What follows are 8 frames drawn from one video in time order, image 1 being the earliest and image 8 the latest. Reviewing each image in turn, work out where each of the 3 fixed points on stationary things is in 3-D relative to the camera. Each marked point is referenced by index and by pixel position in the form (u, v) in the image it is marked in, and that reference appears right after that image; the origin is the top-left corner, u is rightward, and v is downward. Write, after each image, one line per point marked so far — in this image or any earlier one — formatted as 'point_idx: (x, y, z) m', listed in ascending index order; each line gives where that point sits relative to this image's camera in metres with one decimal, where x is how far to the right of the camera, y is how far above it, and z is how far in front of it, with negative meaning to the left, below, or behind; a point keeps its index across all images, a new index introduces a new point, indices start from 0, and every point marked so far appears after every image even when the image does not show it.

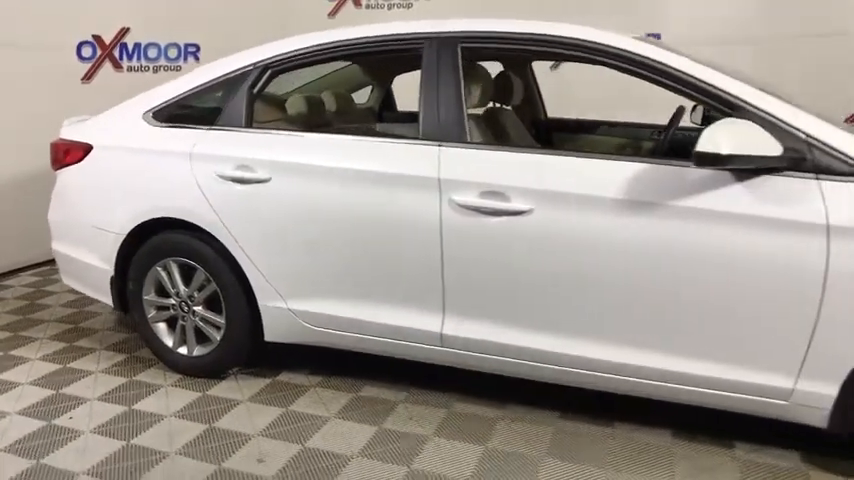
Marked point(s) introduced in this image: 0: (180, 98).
0: (-1.1, +0.6, +2.8) m
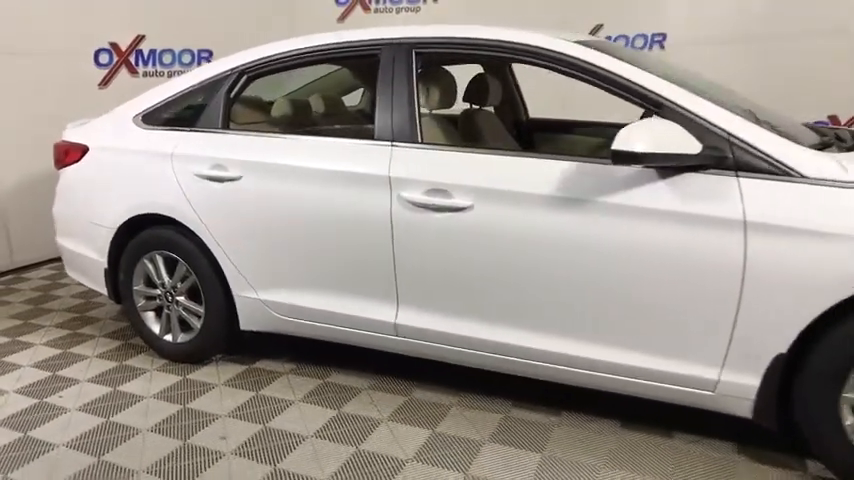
0: (-1.2, +0.6, +3.0) m
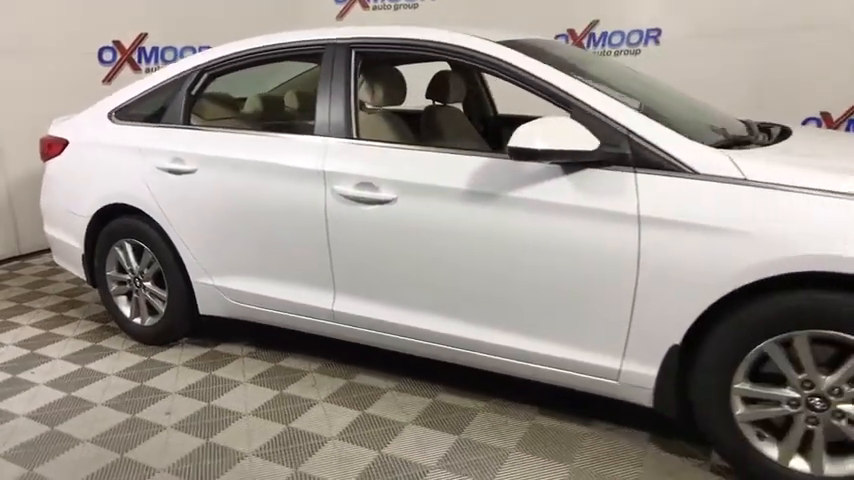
0: (-1.4, +0.7, +3.2) m
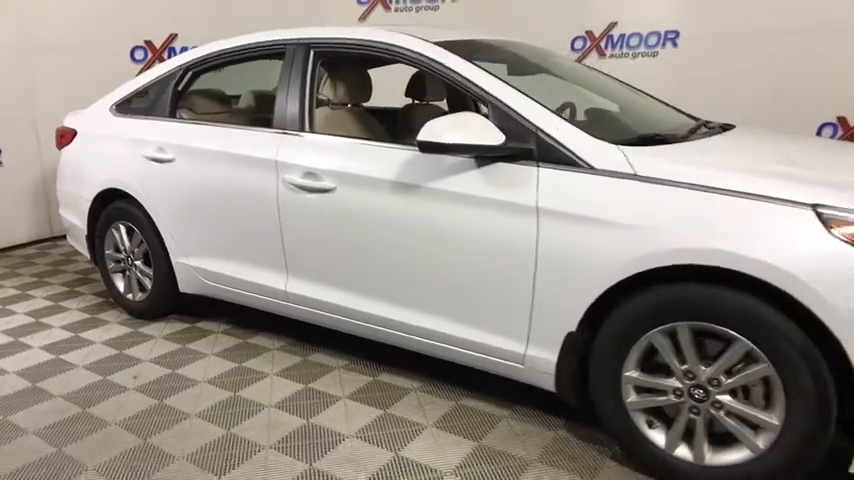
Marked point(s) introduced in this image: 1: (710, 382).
0: (-1.6, +0.8, +3.5) m
1: (+0.8, -0.4, +1.9) m
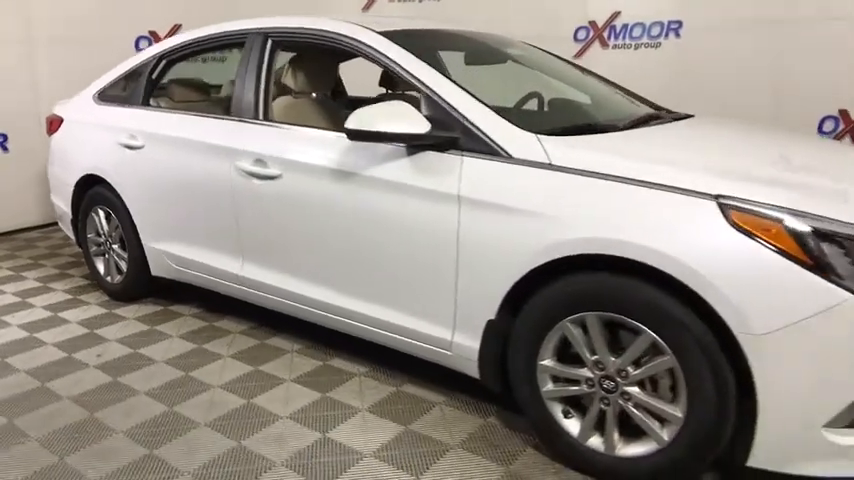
0: (-1.7, +0.9, +3.6) m
1: (+0.6, -0.4, +1.9) m
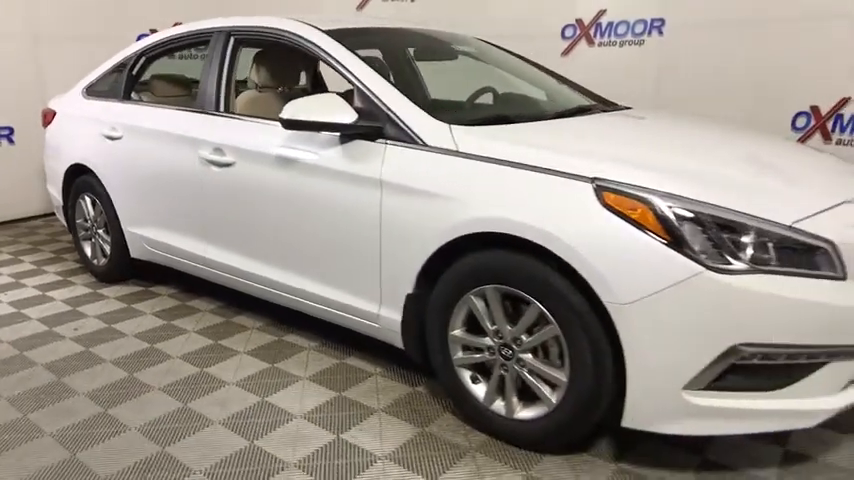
0: (-1.9, +1.0, +3.8) m
1: (+0.3, -0.3, +2.1) m
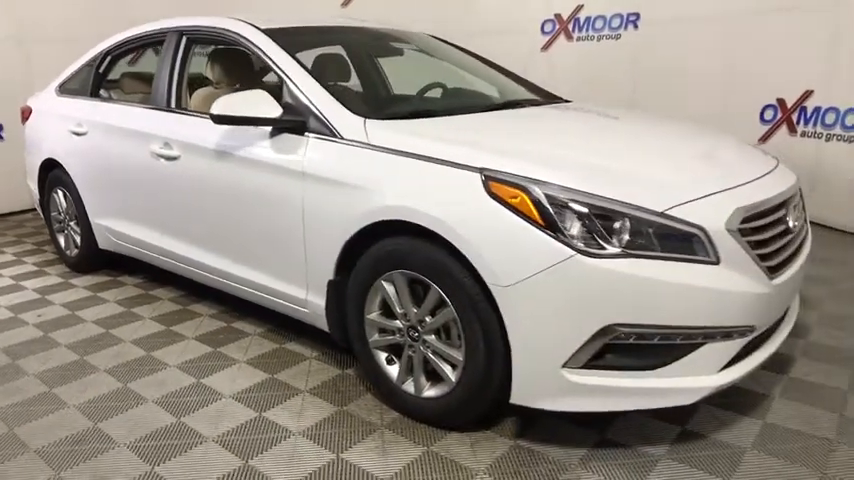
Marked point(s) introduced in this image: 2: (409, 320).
0: (-2.2, +1.0, +4.0) m
1: (0.0, -0.3, +2.2) m
2: (-0.1, -0.3, +2.2) m
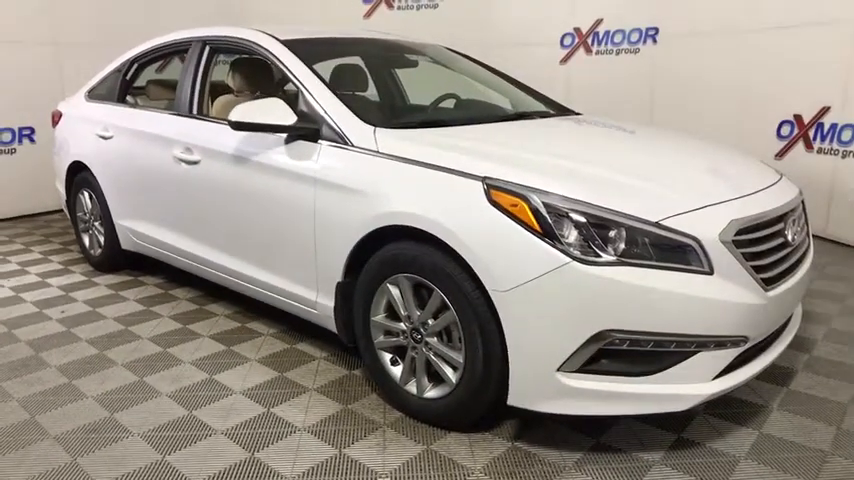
0: (-2.1, +1.0, +4.2) m
1: (0.0, -0.3, +2.3) m
2: (0.0, -0.3, +2.3) m
